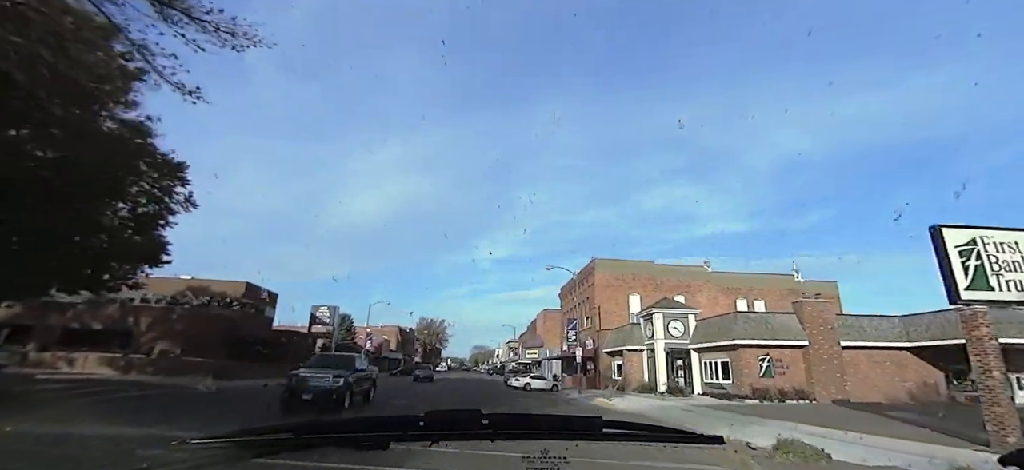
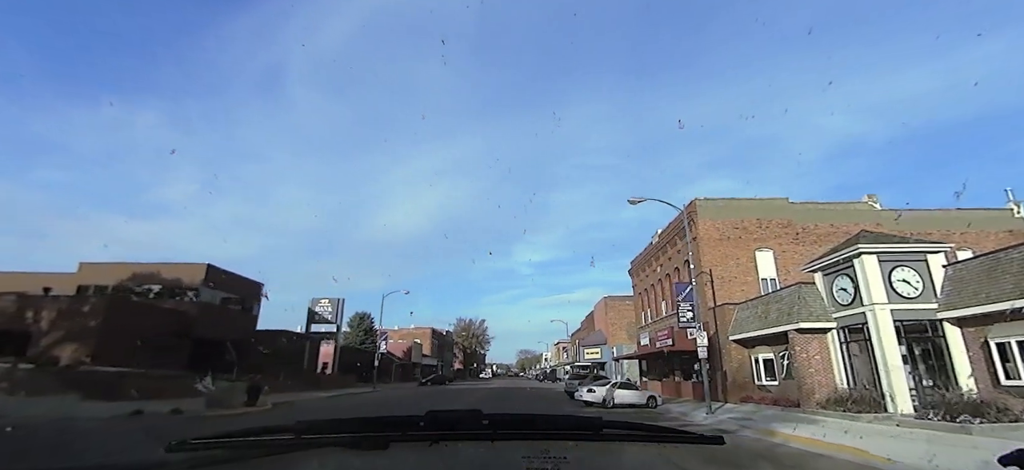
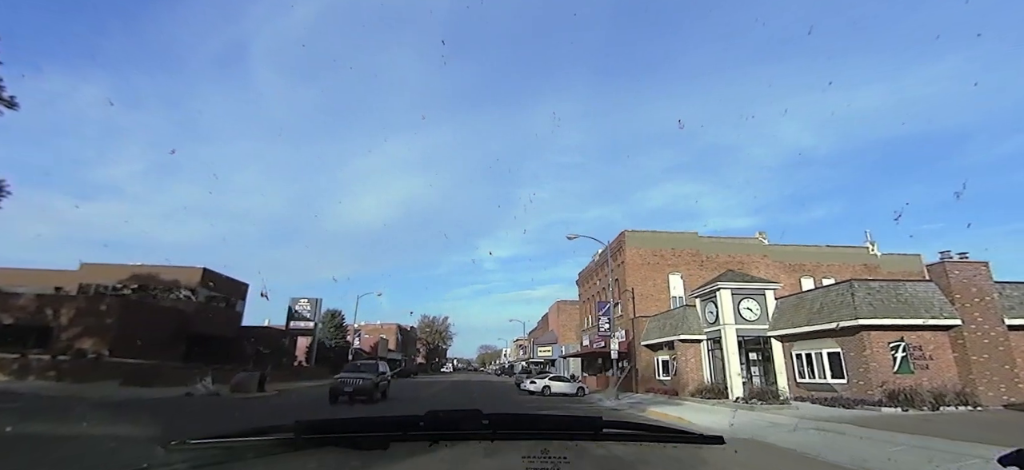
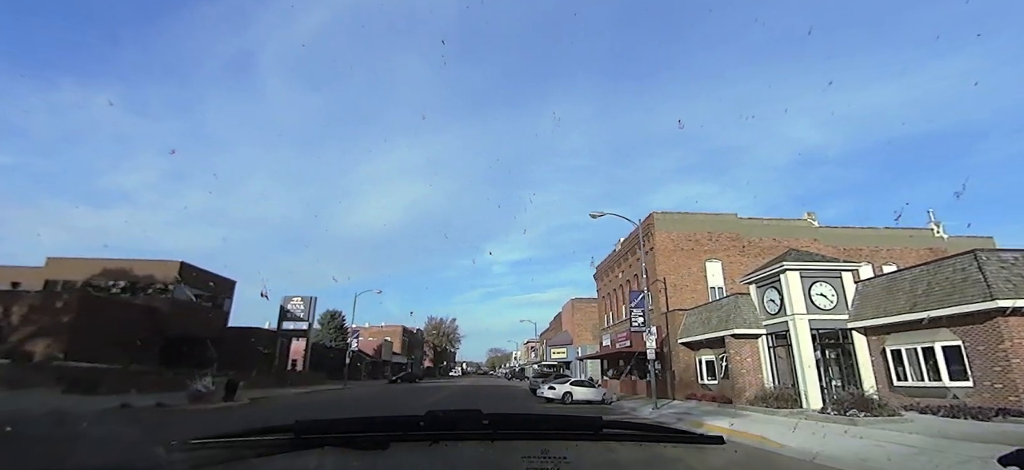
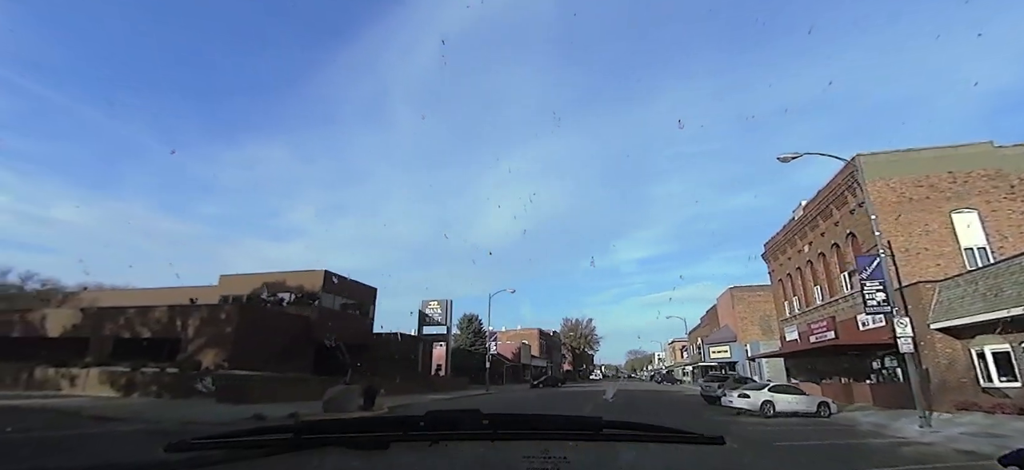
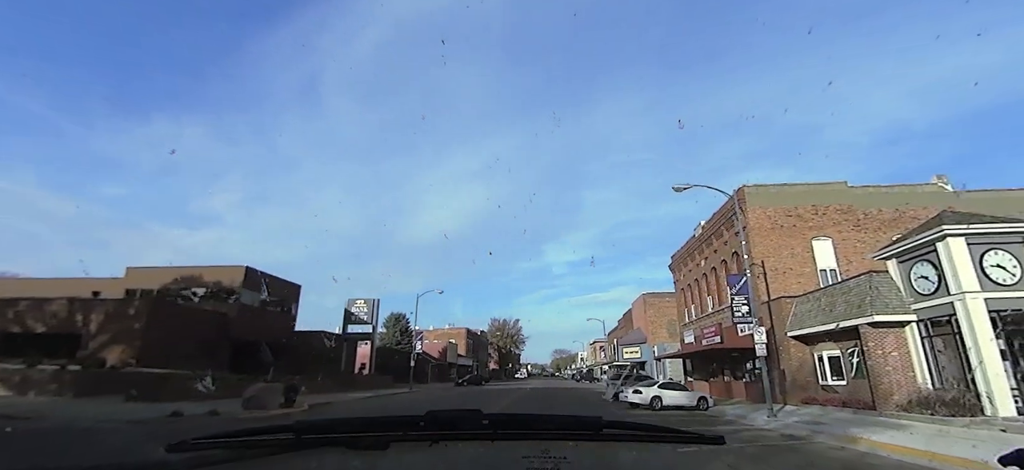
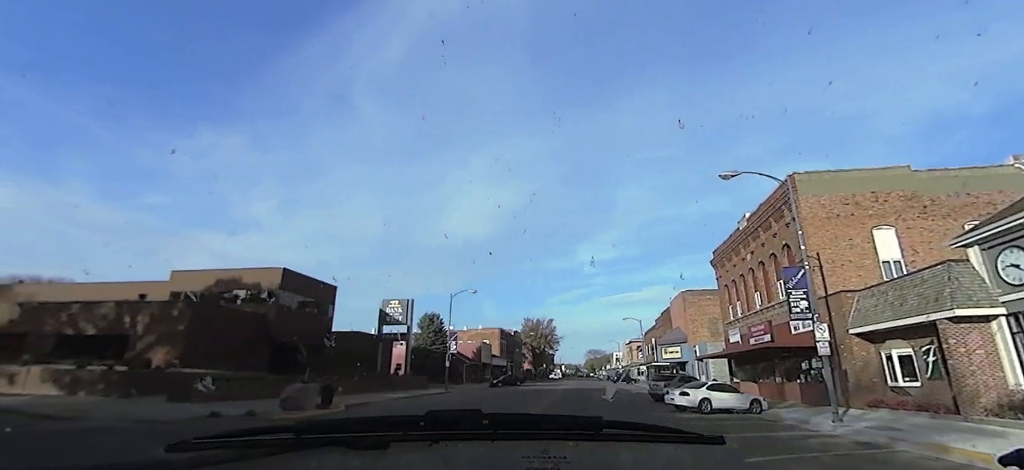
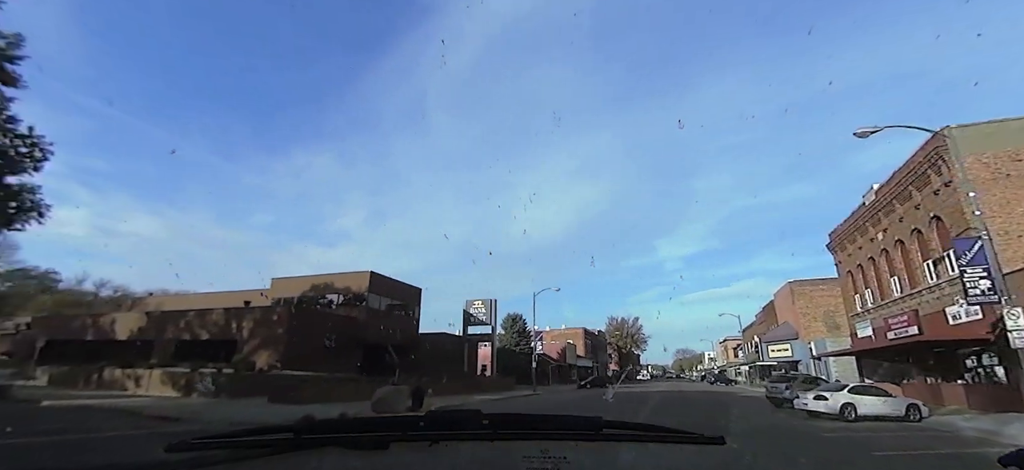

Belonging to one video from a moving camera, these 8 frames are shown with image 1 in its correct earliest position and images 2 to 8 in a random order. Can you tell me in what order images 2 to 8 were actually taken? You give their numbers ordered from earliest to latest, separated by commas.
3, 4, 2, 6, 7, 5, 8
